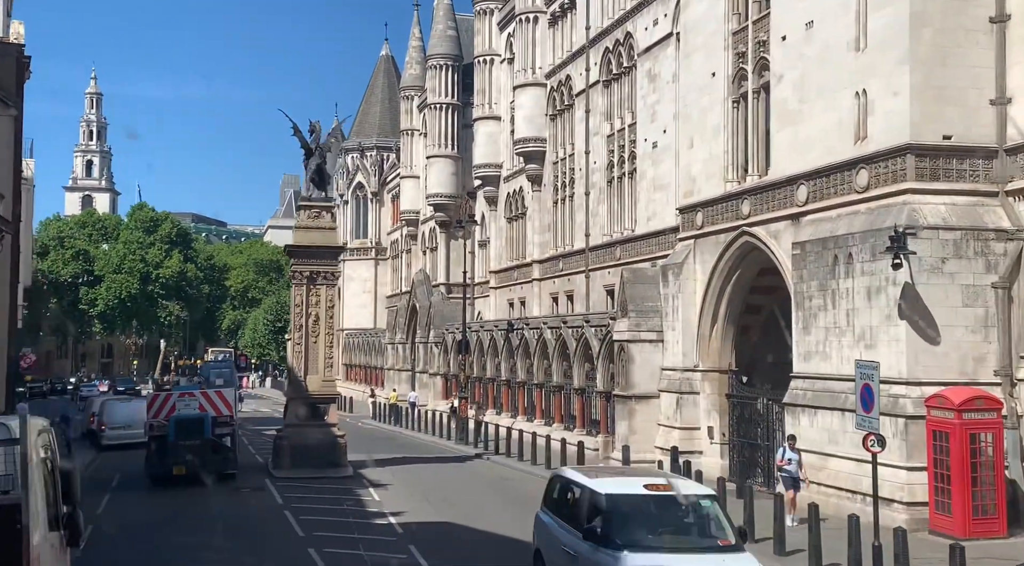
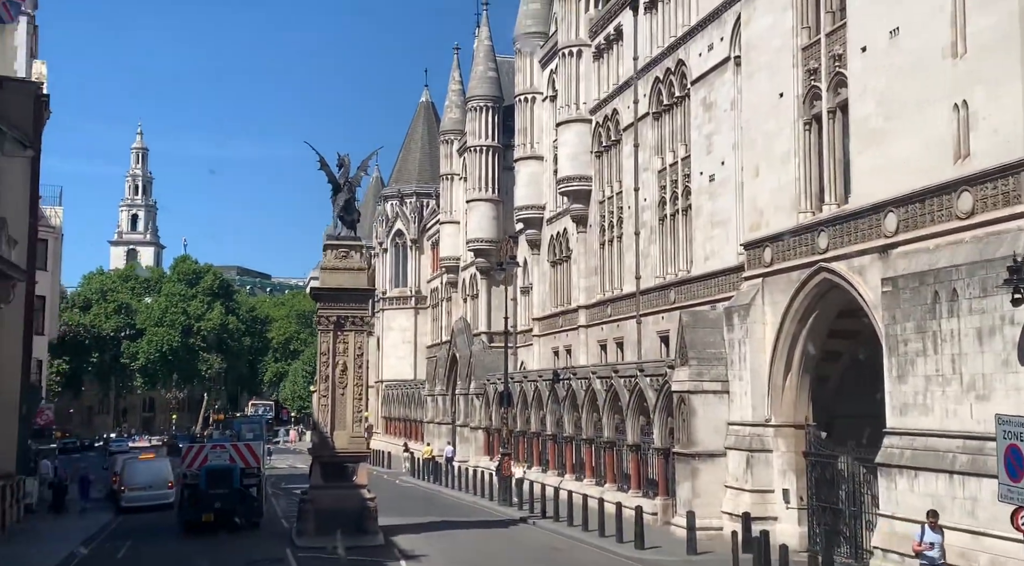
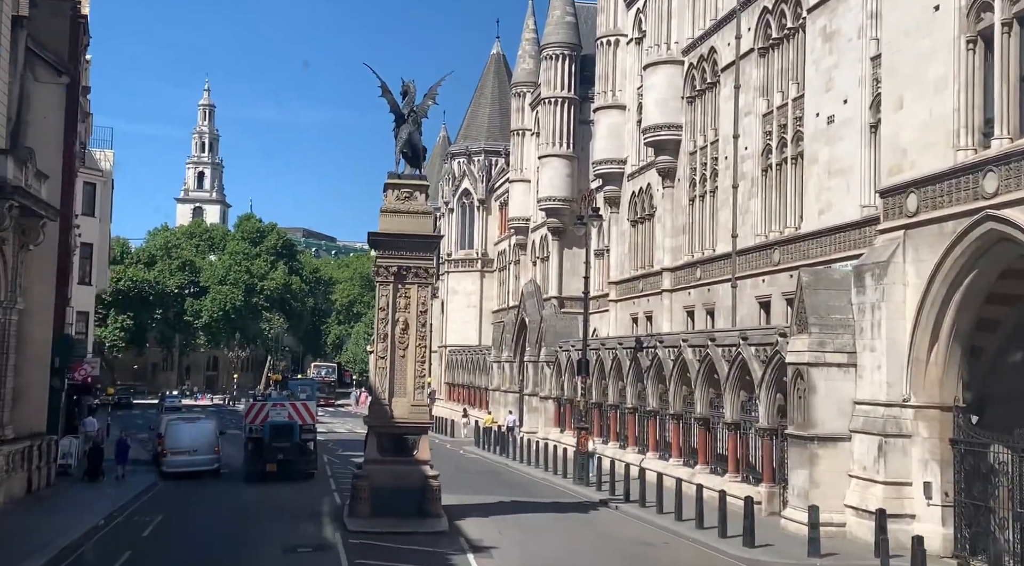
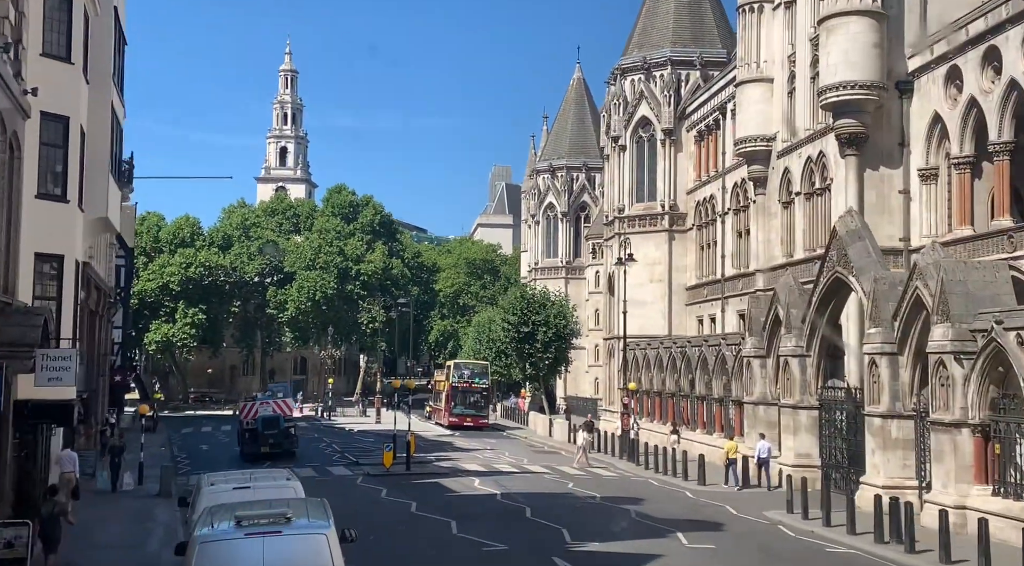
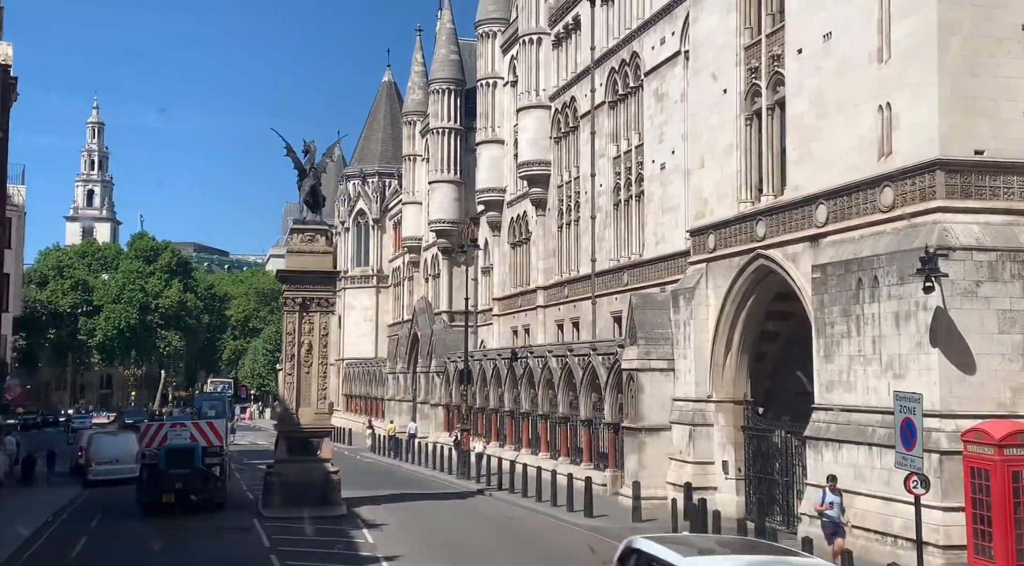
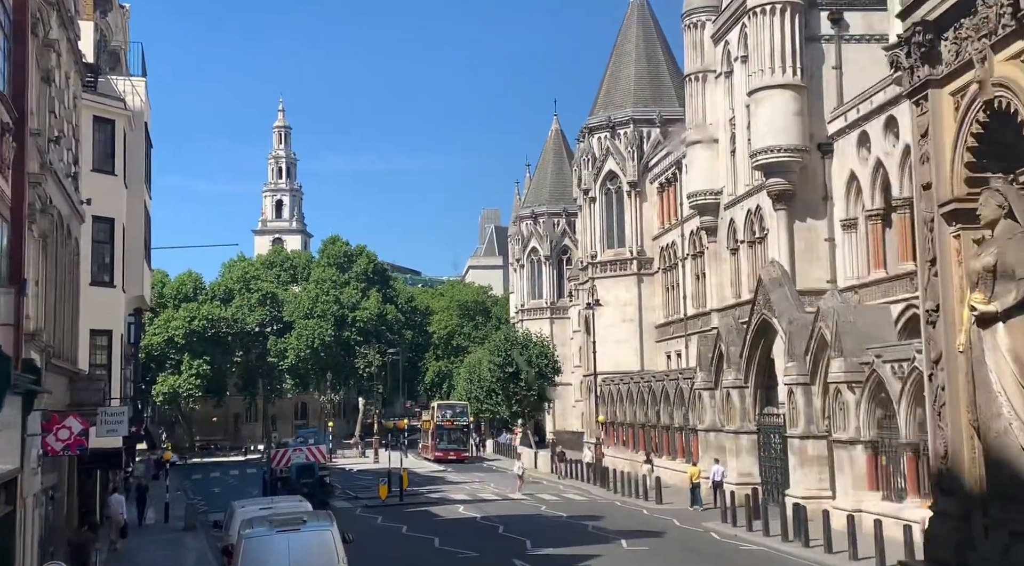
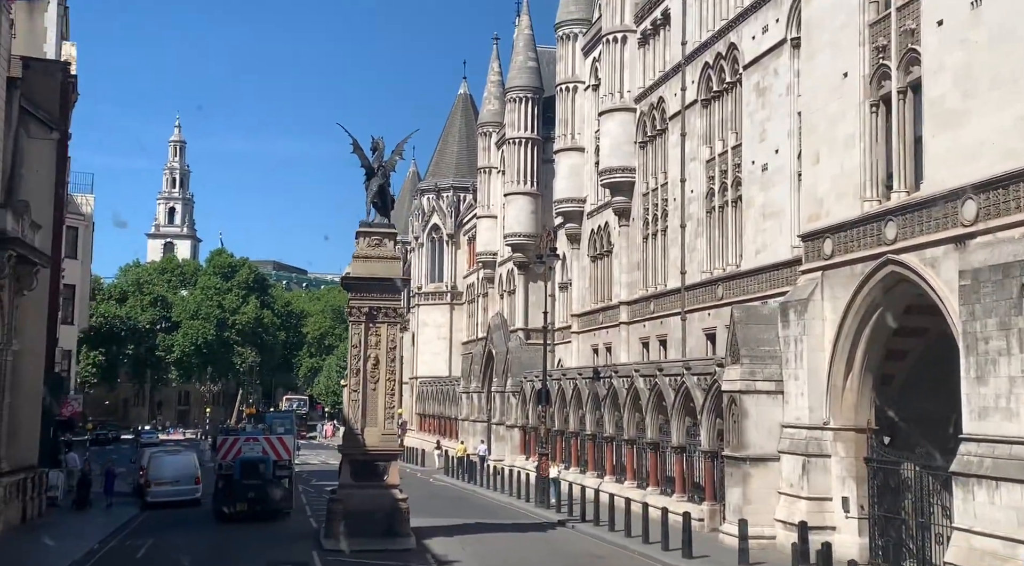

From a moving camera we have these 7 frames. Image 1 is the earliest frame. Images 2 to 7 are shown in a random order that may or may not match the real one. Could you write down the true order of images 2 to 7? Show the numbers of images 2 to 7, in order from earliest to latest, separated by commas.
5, 2, 7, 3, 6, 4
